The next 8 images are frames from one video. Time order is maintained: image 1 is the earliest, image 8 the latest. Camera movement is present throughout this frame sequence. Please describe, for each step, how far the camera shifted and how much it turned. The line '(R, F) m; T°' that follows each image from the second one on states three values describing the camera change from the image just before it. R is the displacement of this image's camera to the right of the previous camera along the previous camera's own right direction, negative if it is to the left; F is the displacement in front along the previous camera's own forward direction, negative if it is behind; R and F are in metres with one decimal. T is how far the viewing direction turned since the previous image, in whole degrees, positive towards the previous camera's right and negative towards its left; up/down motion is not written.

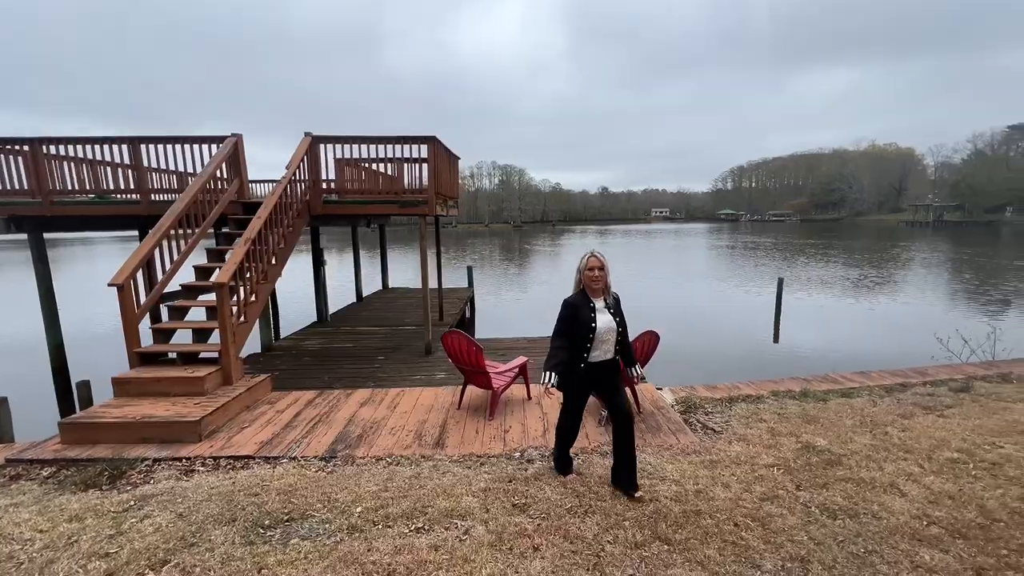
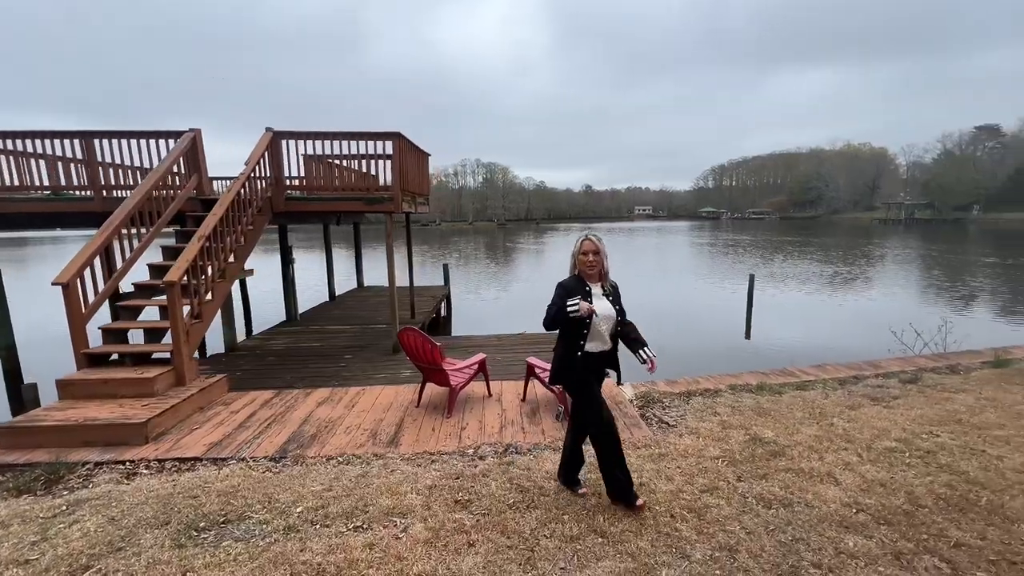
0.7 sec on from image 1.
(+0.3, 0.0) m; +2°
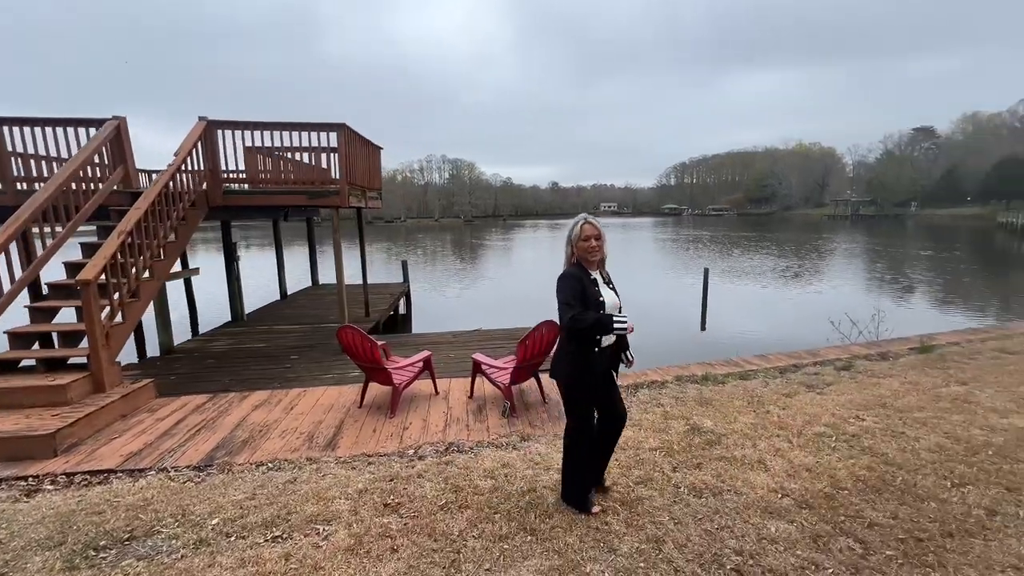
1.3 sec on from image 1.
(+0.2, +0.1) m; +4°
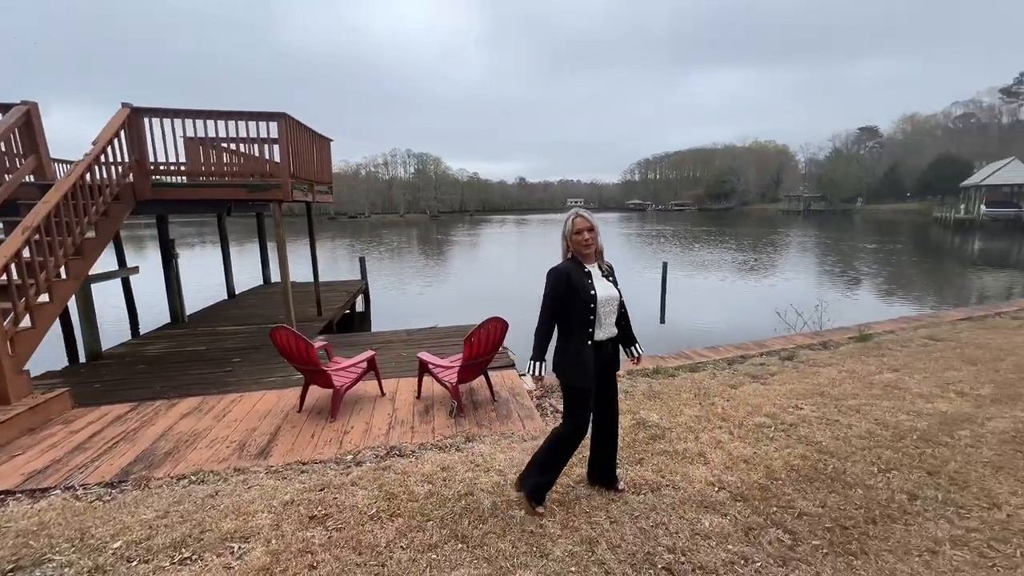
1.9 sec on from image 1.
(+0.2, +0.1) m; +4°
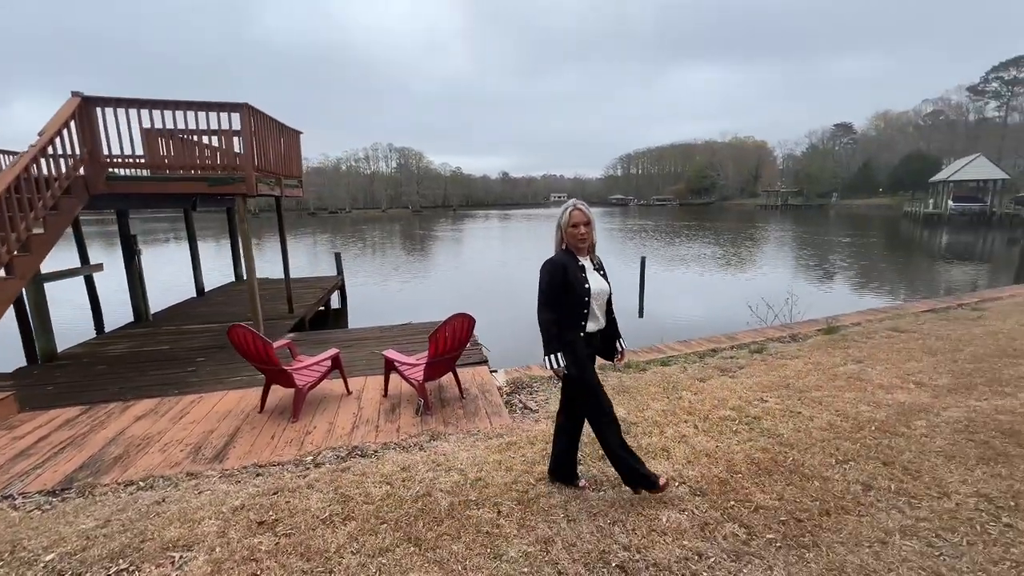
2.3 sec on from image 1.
(+0.1, +0.1) m; +2°
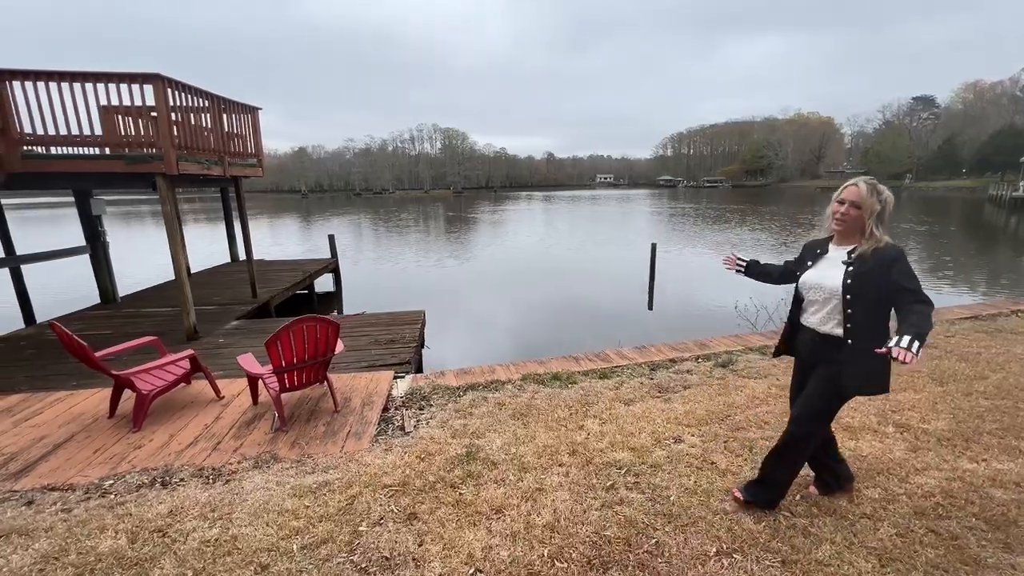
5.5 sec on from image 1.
(+1.2, +0.7) m; -6°
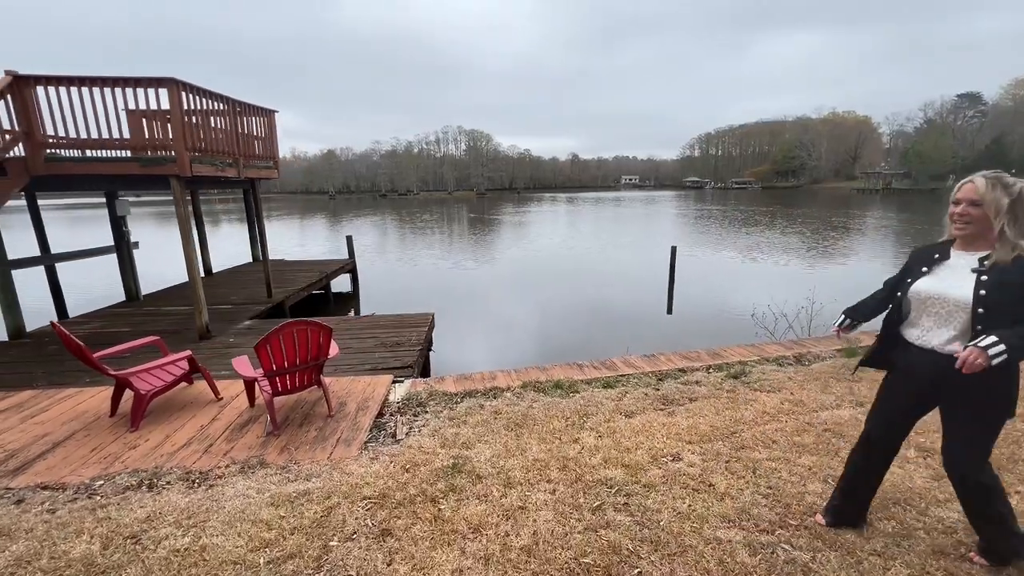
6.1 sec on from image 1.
(+0.2, +0.1) m; -3°
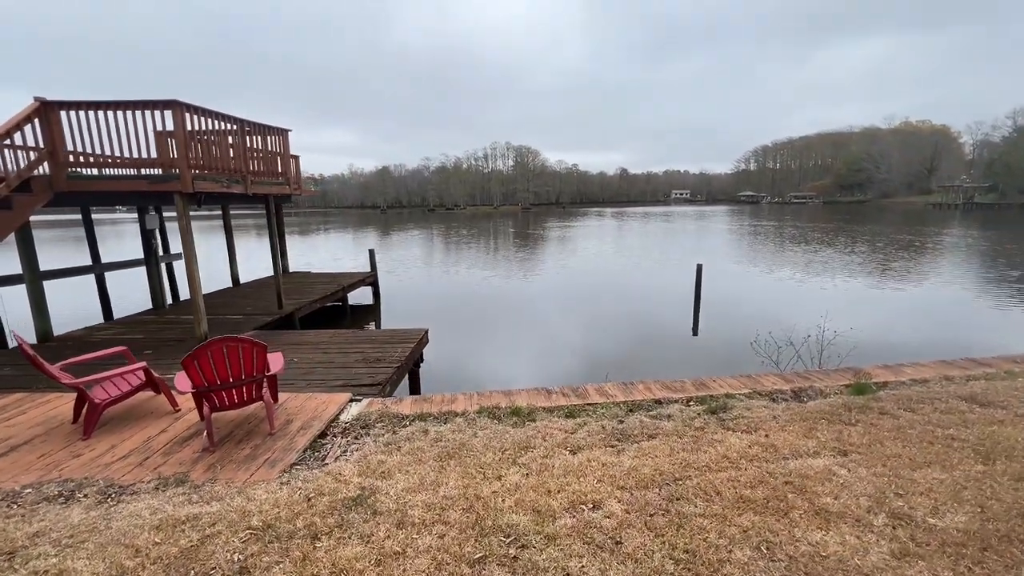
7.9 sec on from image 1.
(+0.8, +0.2) m; -6°
